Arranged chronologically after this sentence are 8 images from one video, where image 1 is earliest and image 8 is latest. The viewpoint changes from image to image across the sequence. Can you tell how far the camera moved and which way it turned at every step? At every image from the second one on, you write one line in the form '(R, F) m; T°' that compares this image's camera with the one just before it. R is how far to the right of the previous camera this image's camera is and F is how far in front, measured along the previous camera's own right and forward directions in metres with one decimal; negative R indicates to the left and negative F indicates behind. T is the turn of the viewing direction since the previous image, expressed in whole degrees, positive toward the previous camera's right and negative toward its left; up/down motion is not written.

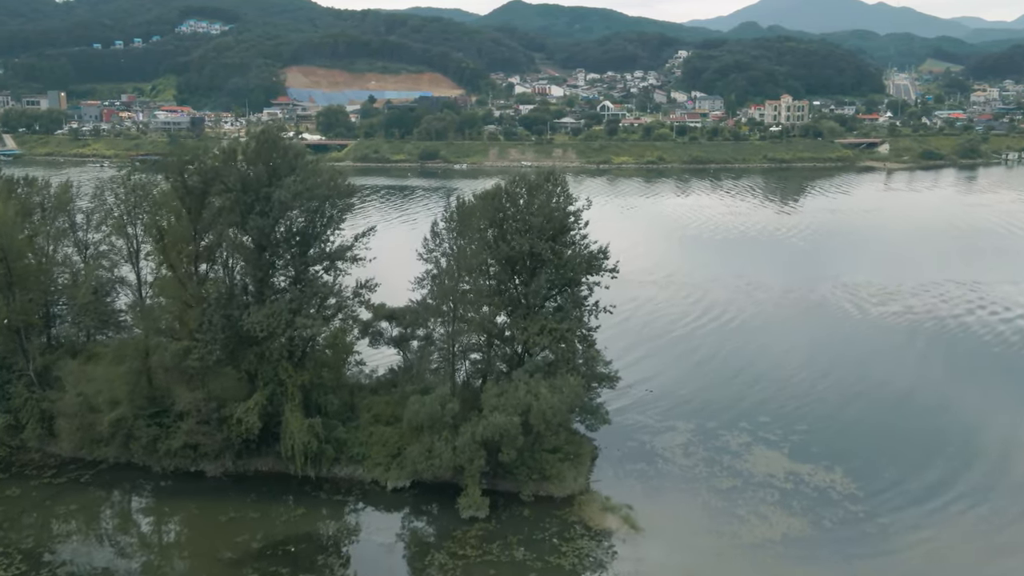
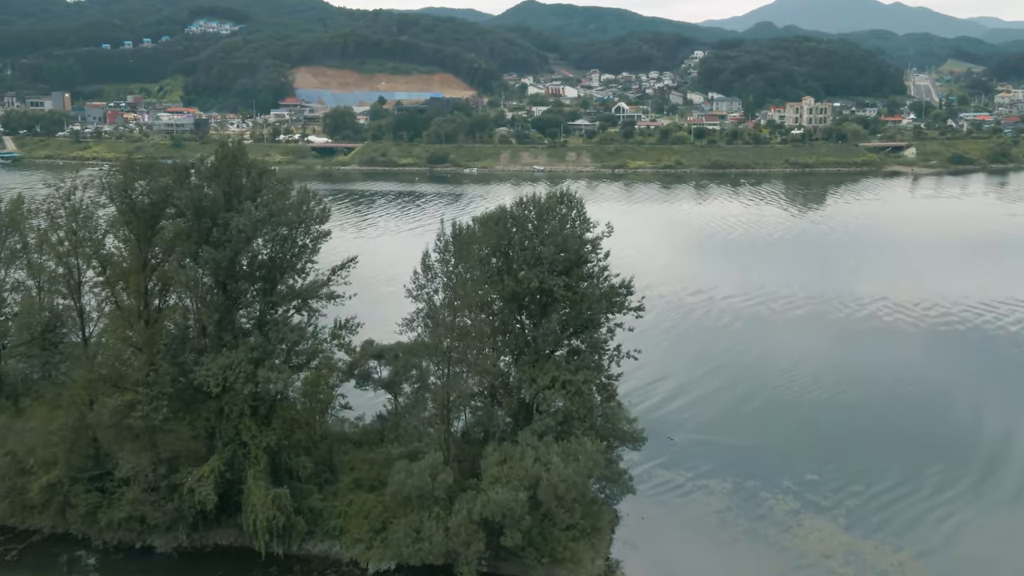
(0.0, +0.9) m; -1°
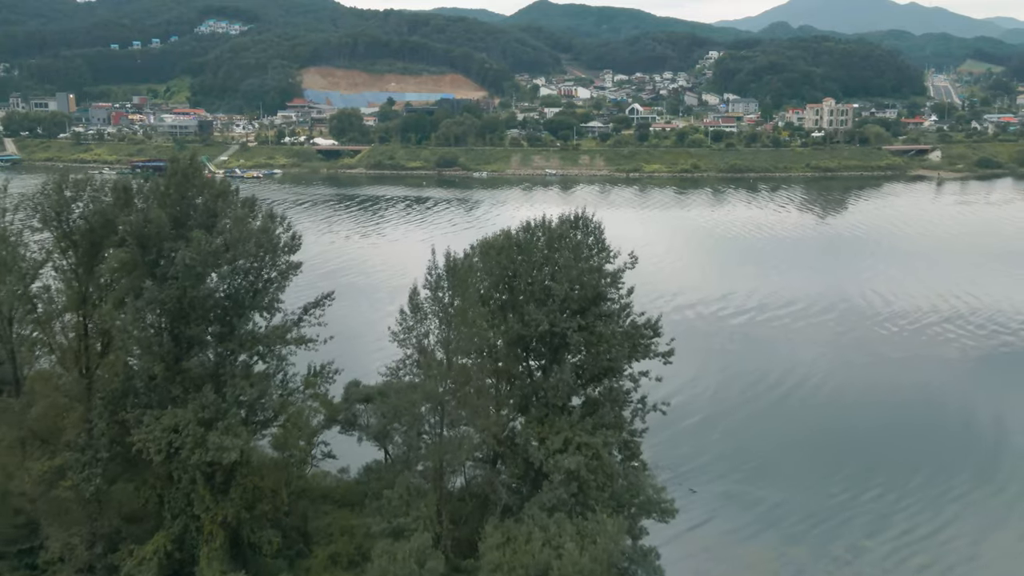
(0.0, +0.7) m; -1°
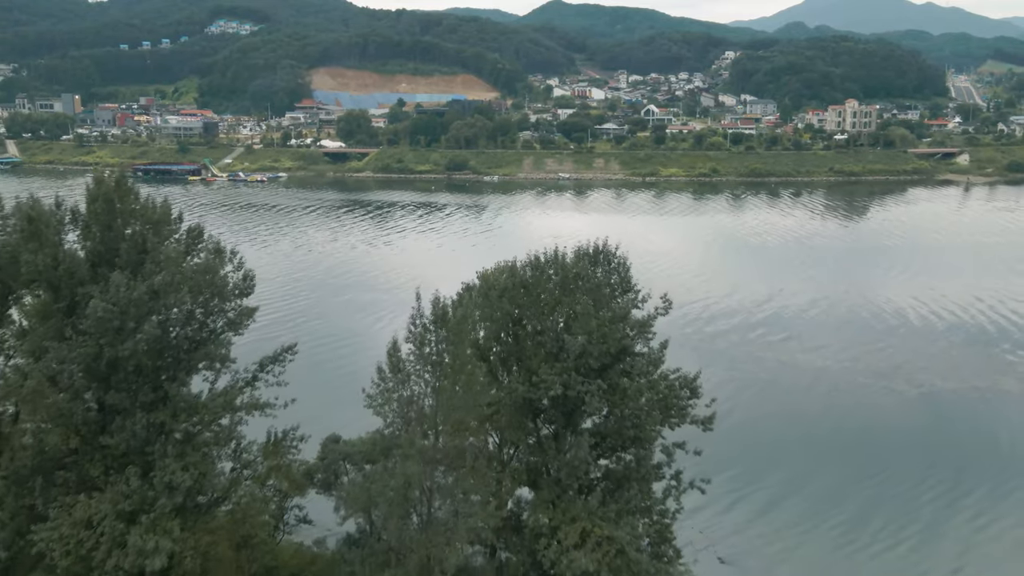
(0.0, +0.7) m; -1°
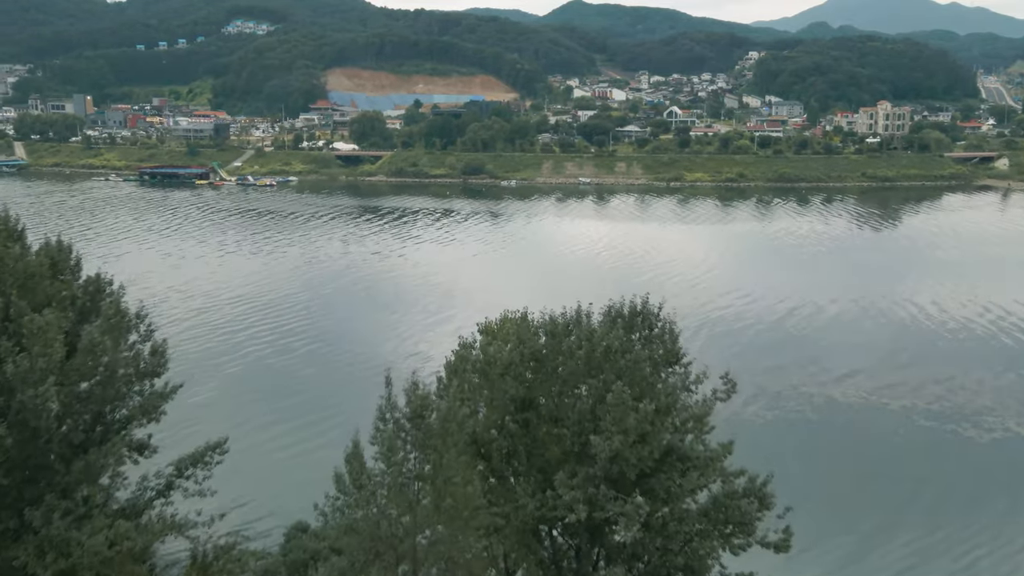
(0.0, +0.8) m; -1°
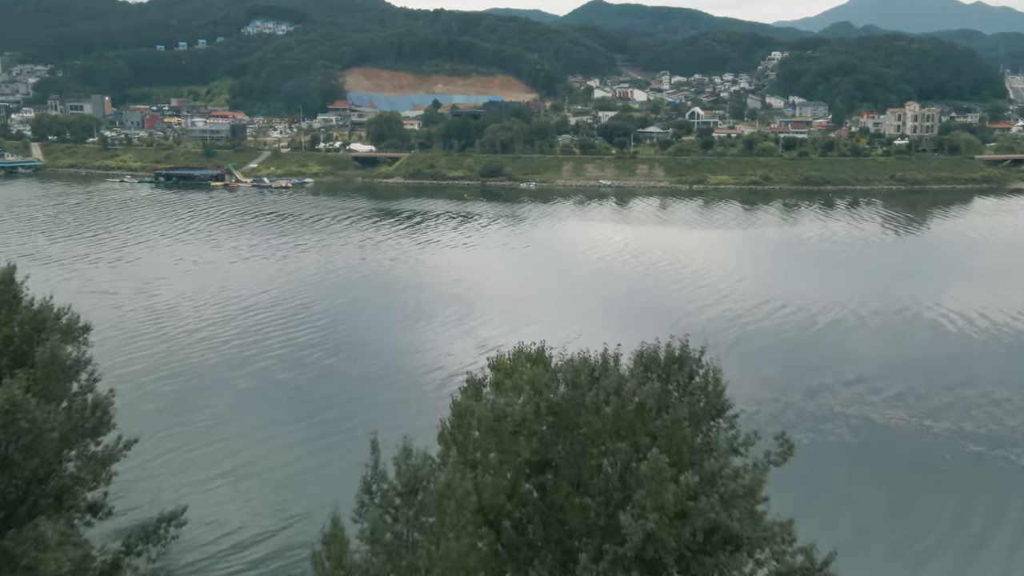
(0.0, +0.4) m; -1°
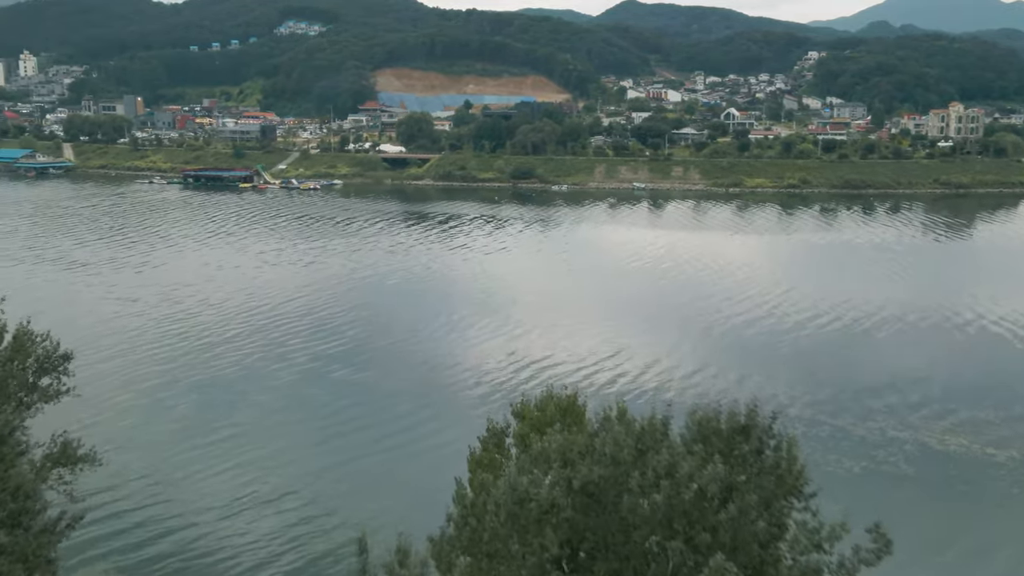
(0.0, +0.4) m; -2°
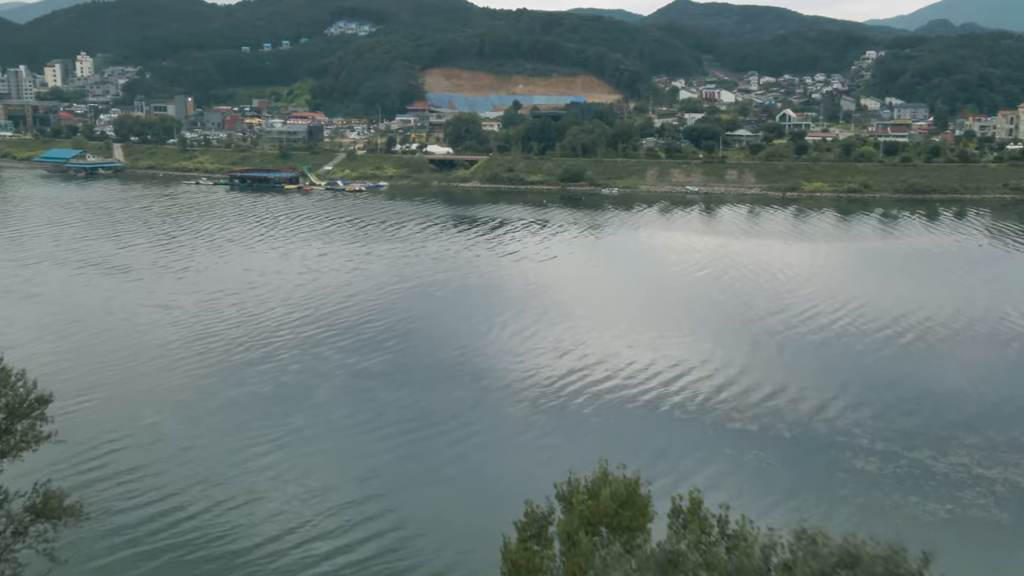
(0.0, +0.5) m; -3°
